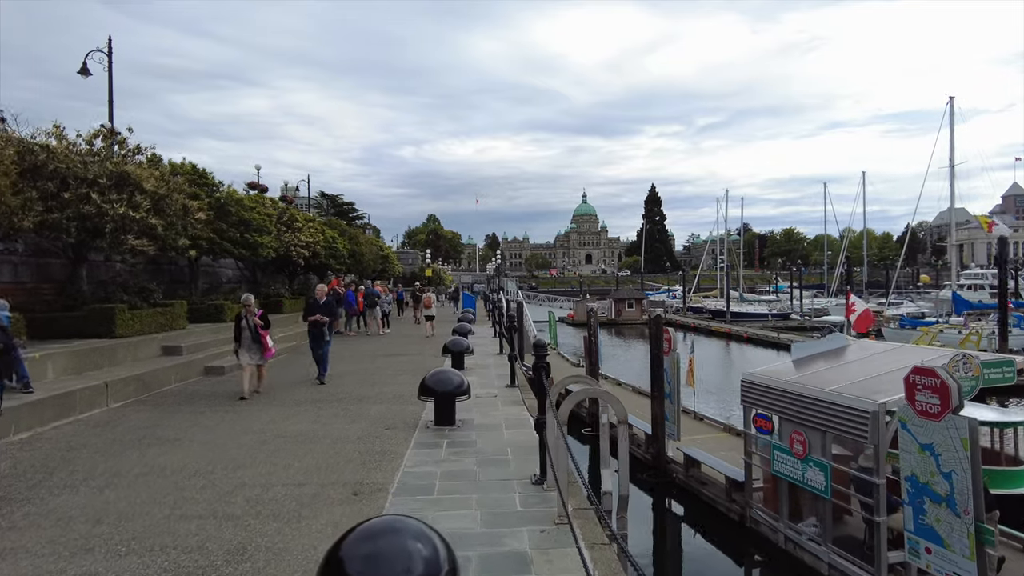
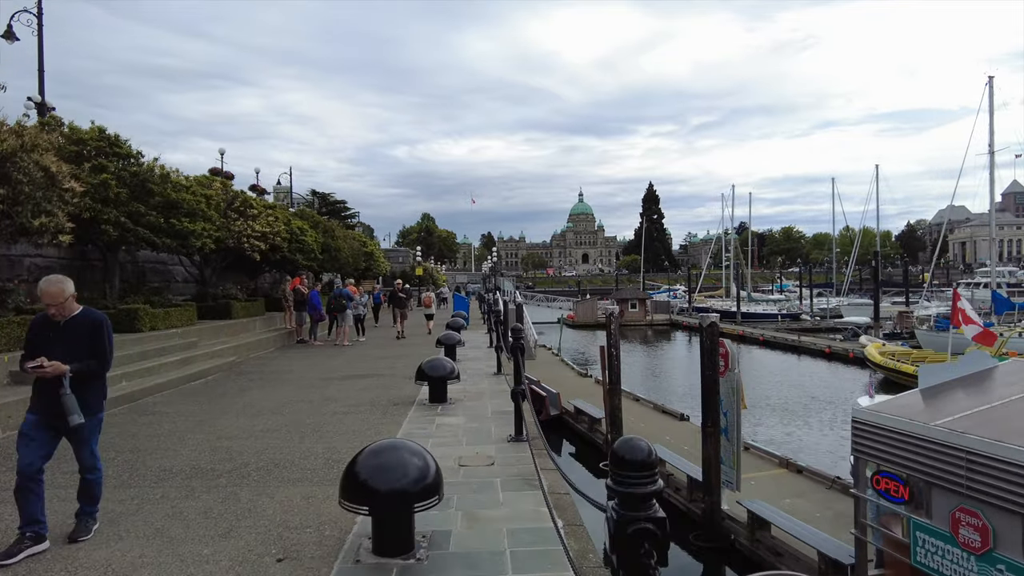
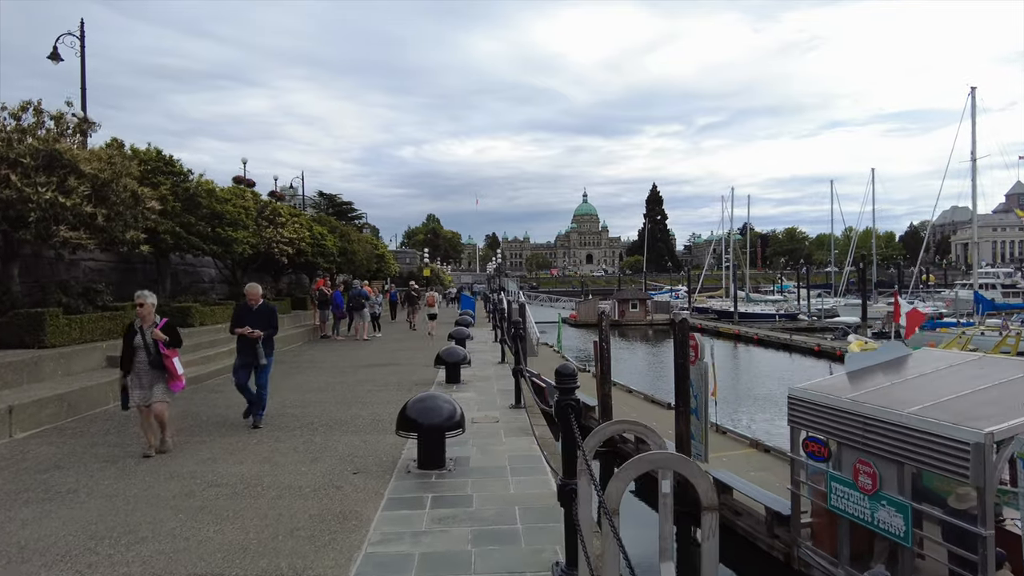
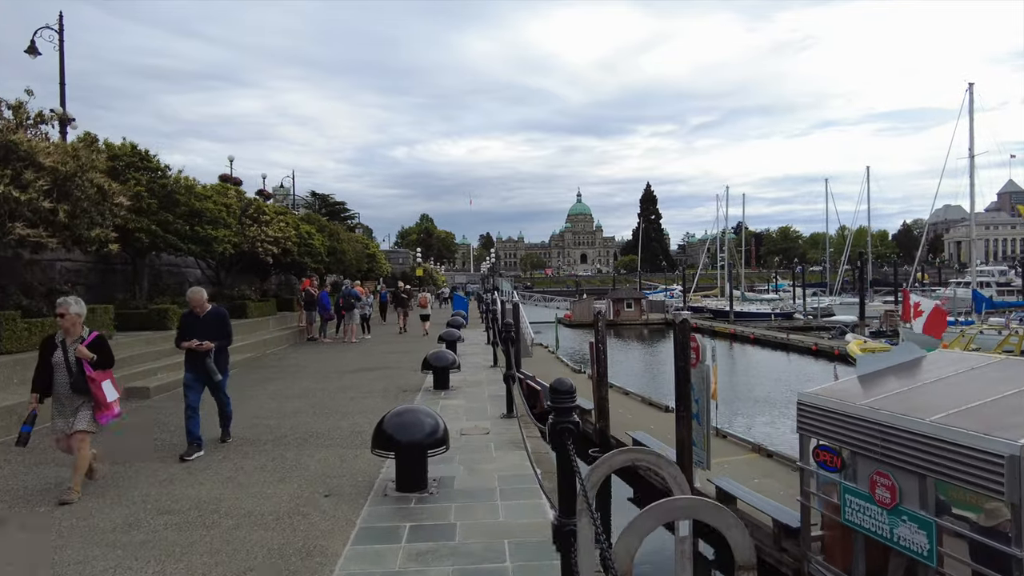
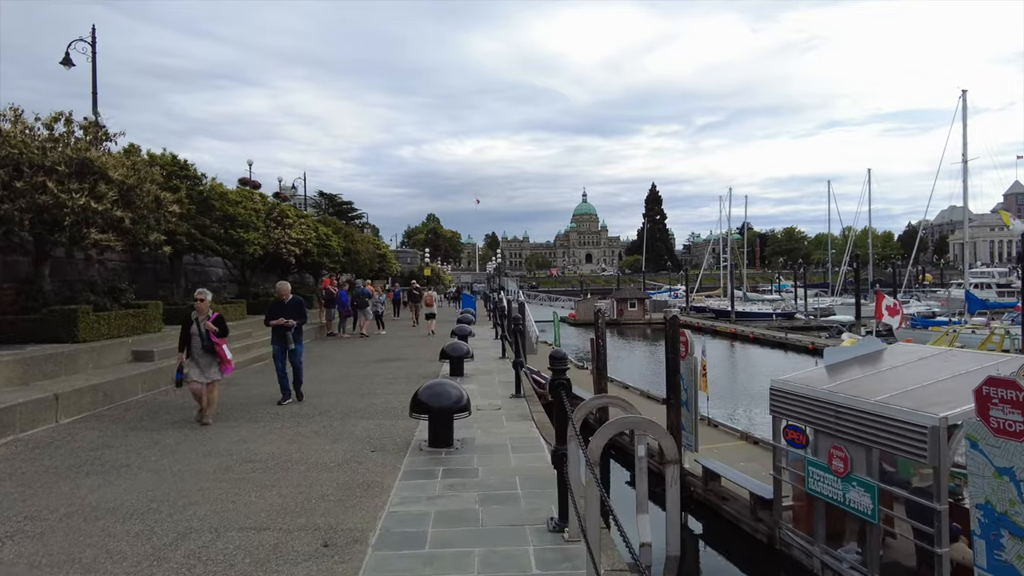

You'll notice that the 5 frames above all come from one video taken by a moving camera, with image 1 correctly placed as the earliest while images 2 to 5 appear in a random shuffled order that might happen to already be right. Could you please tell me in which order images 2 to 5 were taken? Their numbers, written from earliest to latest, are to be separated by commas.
5, 3, 4, 2
